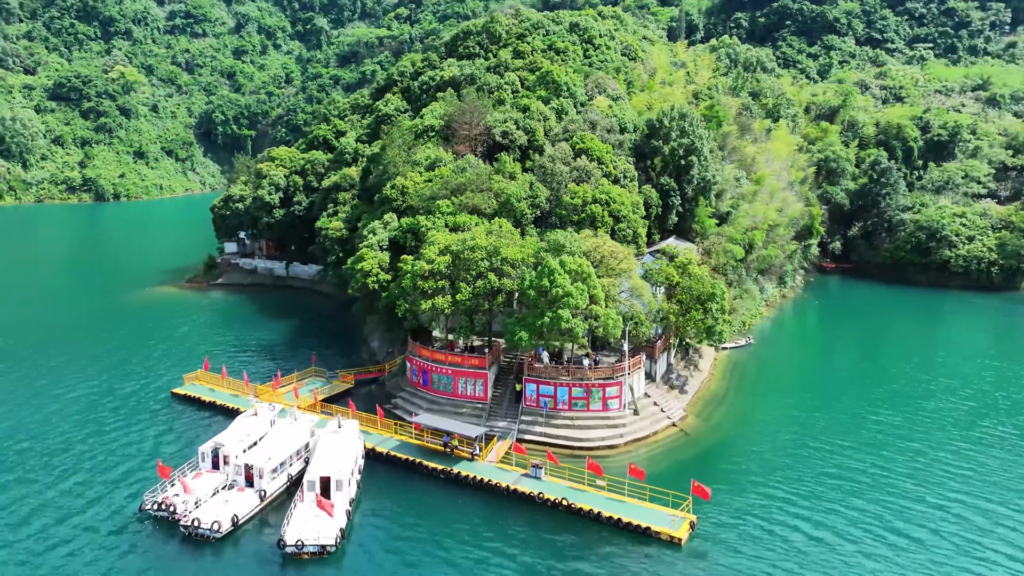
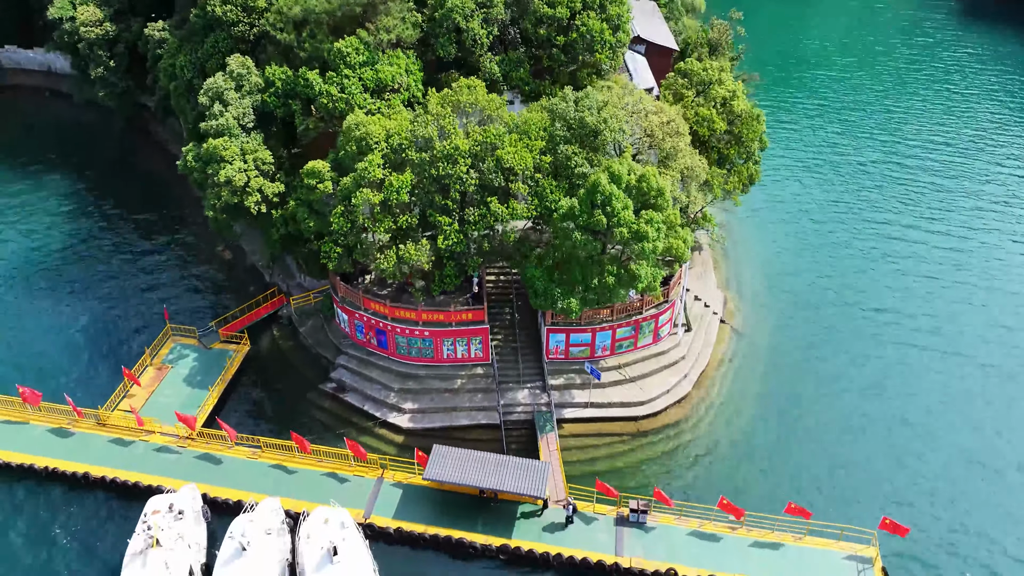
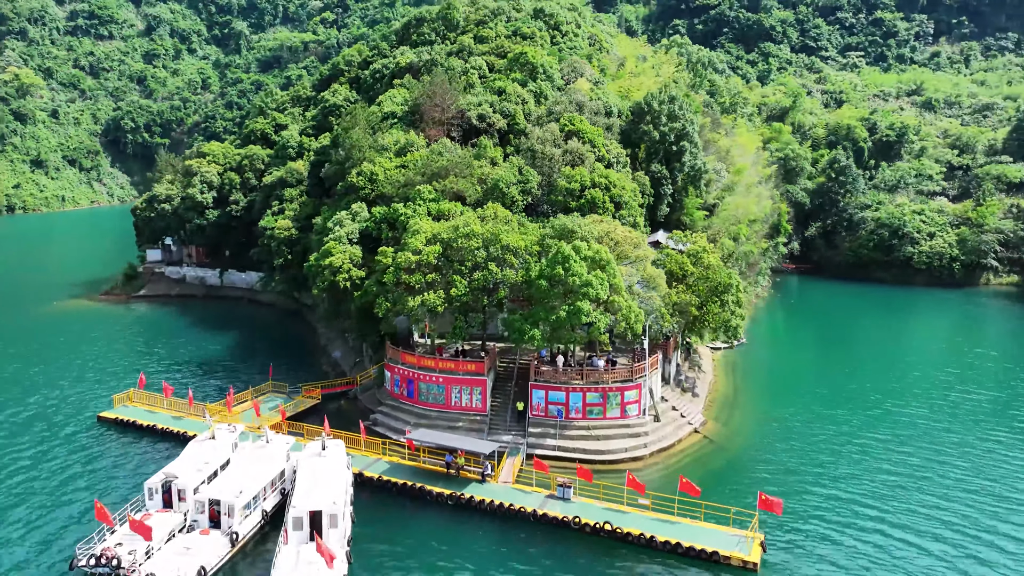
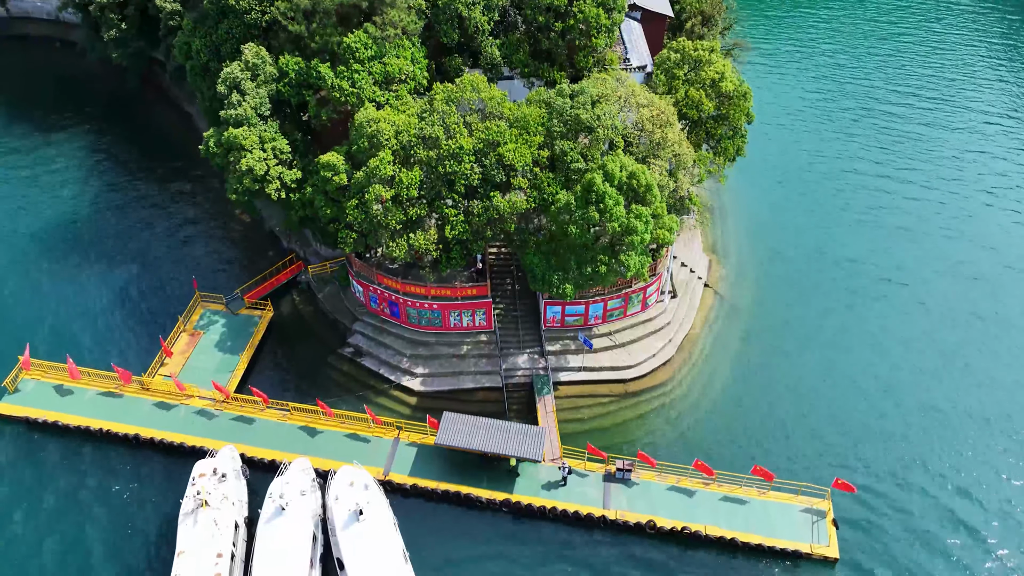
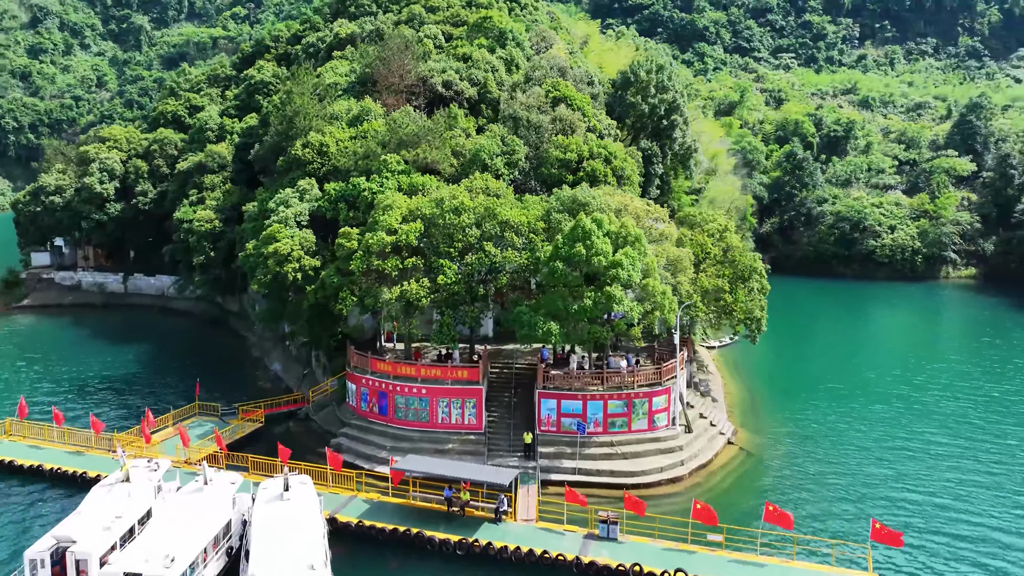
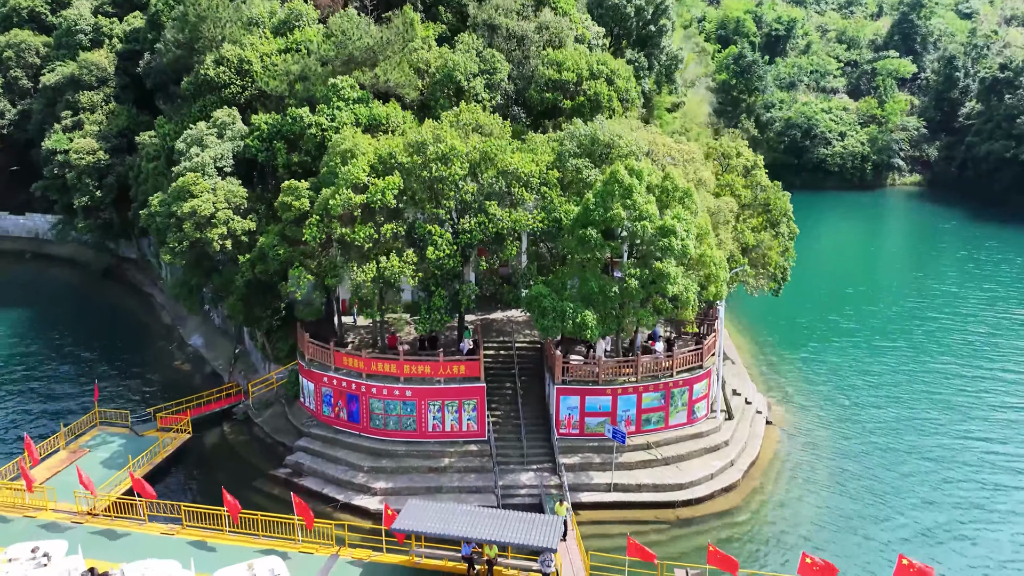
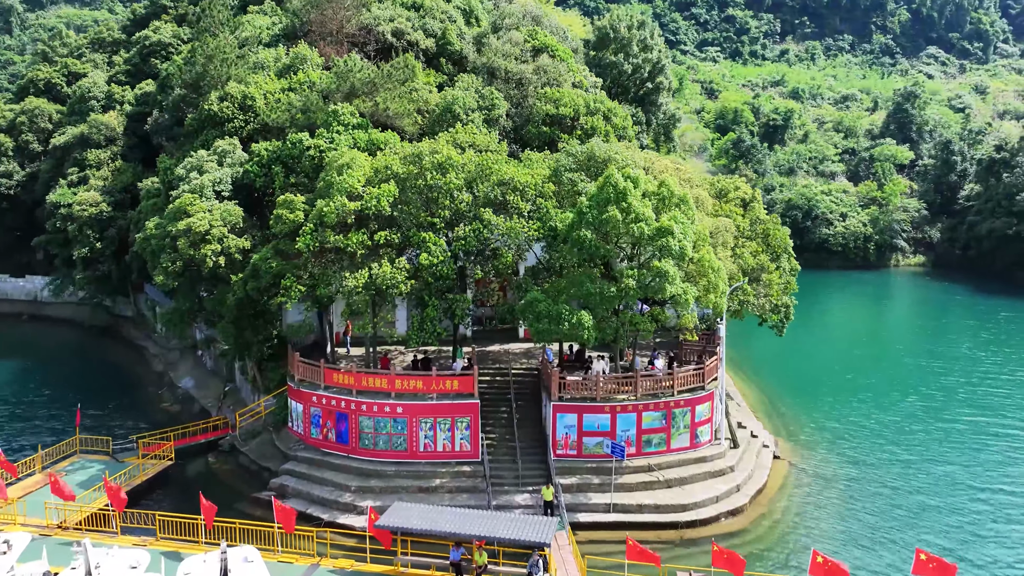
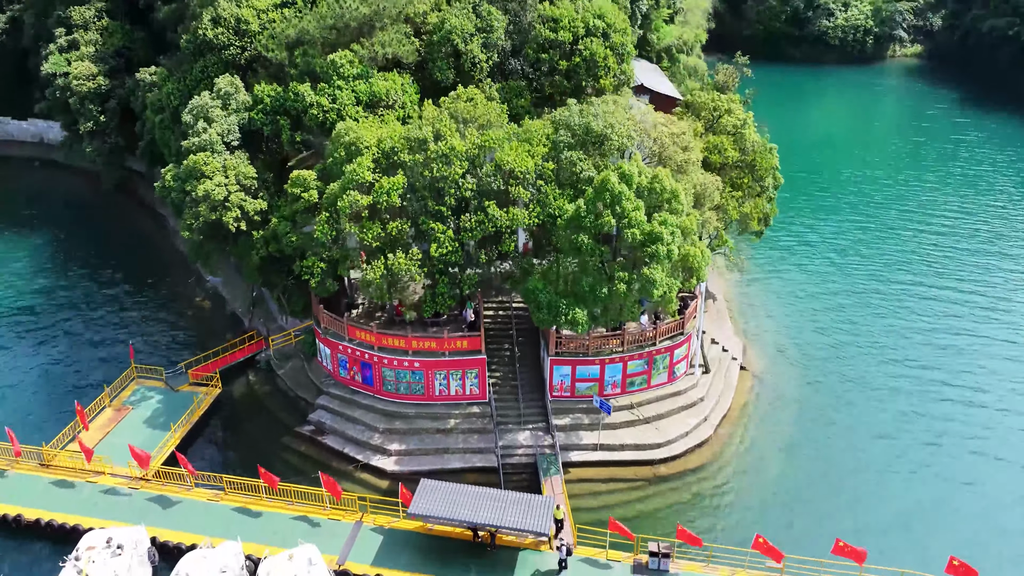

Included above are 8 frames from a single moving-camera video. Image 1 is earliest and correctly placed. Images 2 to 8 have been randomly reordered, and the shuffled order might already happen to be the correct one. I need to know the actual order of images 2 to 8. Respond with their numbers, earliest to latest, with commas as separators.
3, 5, 7, 6, 8, 2, 4
